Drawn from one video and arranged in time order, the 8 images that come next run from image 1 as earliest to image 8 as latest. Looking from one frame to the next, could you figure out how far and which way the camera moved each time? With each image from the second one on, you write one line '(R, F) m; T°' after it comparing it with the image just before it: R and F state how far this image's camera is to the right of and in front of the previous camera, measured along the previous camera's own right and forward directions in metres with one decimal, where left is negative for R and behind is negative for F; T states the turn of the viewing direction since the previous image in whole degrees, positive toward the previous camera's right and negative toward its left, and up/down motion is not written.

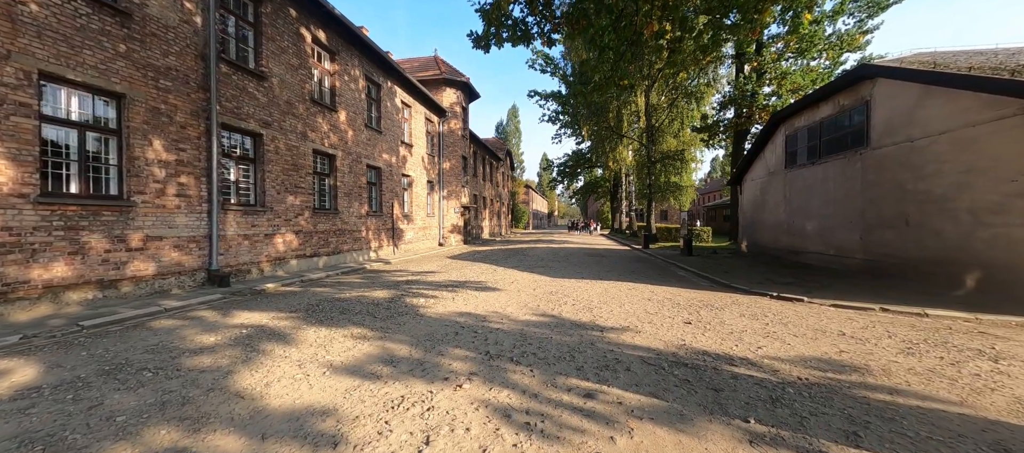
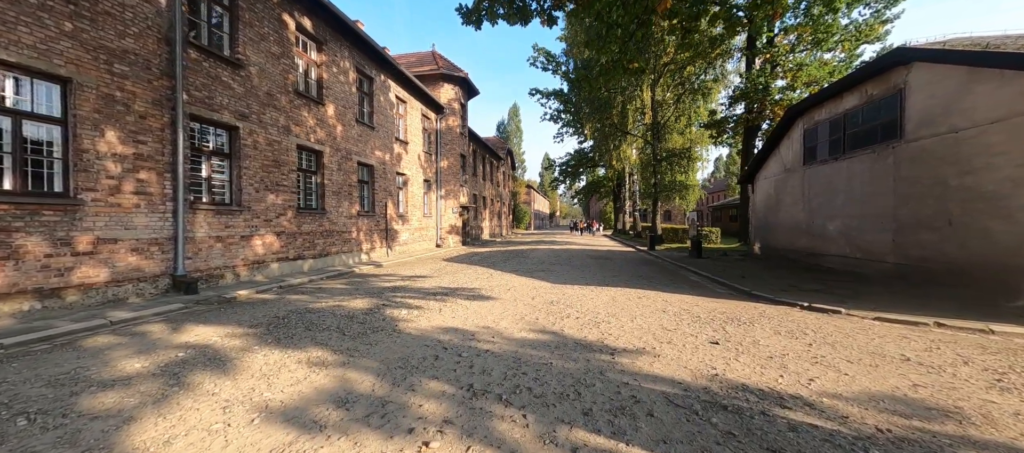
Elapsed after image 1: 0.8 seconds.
(+0.1, +0.8) m; 0°
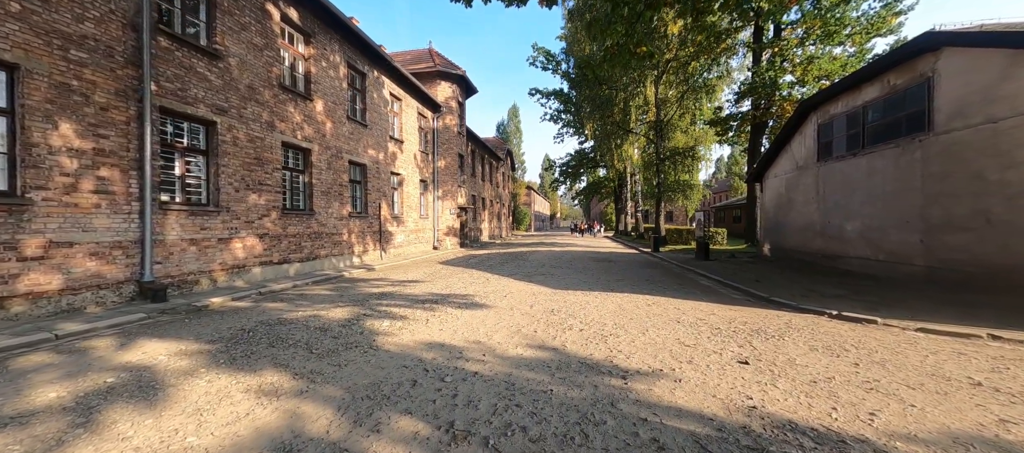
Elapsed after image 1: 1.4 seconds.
(+0.1, +0.6) m; 0°
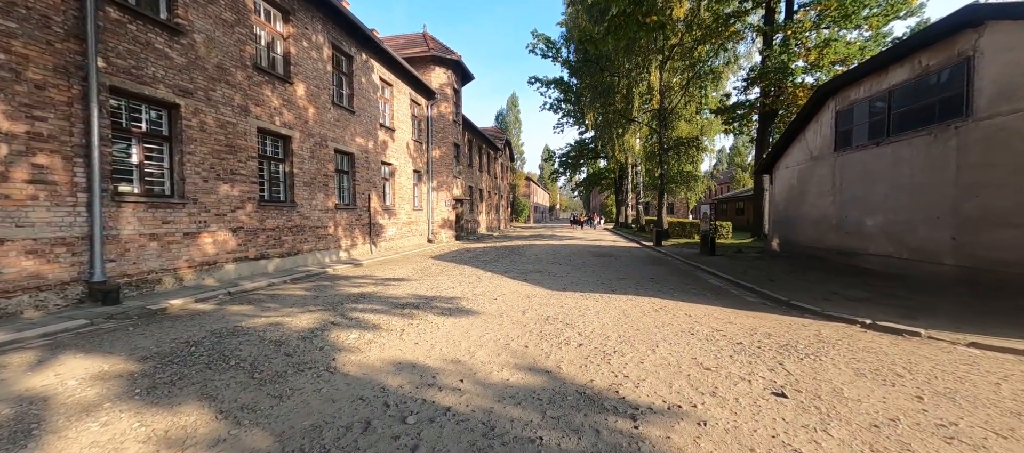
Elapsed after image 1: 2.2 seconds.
(+0.1, +0.7) m; 0°
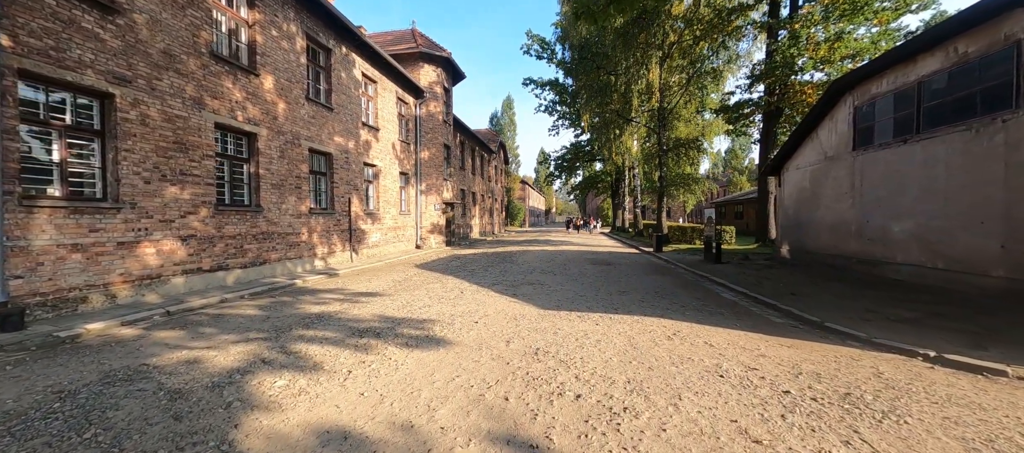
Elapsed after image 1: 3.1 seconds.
(+0.2, +1.0) m; +1°
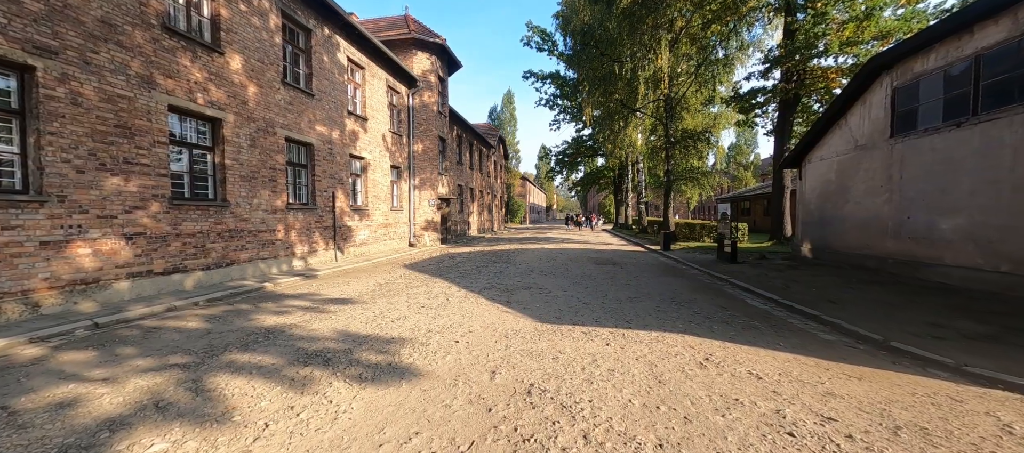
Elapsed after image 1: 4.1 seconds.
(+0.1, +1.0) m; 0°
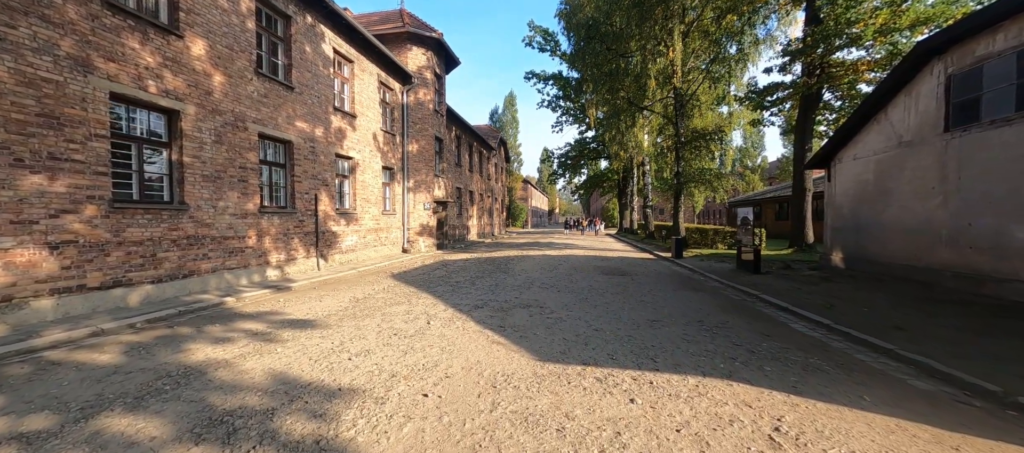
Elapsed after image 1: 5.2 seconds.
(+0.1, +1.1) m; 0°
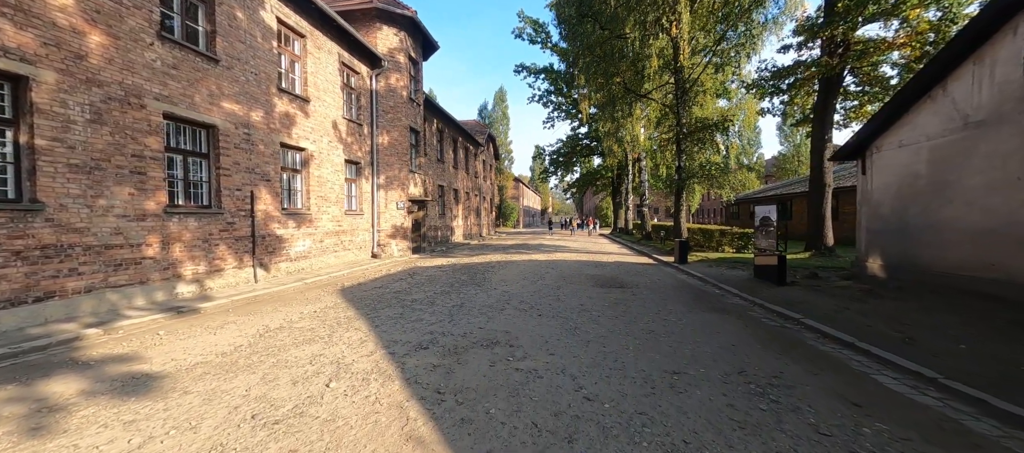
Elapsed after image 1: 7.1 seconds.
(+0.4, +1.8) m; +1°
